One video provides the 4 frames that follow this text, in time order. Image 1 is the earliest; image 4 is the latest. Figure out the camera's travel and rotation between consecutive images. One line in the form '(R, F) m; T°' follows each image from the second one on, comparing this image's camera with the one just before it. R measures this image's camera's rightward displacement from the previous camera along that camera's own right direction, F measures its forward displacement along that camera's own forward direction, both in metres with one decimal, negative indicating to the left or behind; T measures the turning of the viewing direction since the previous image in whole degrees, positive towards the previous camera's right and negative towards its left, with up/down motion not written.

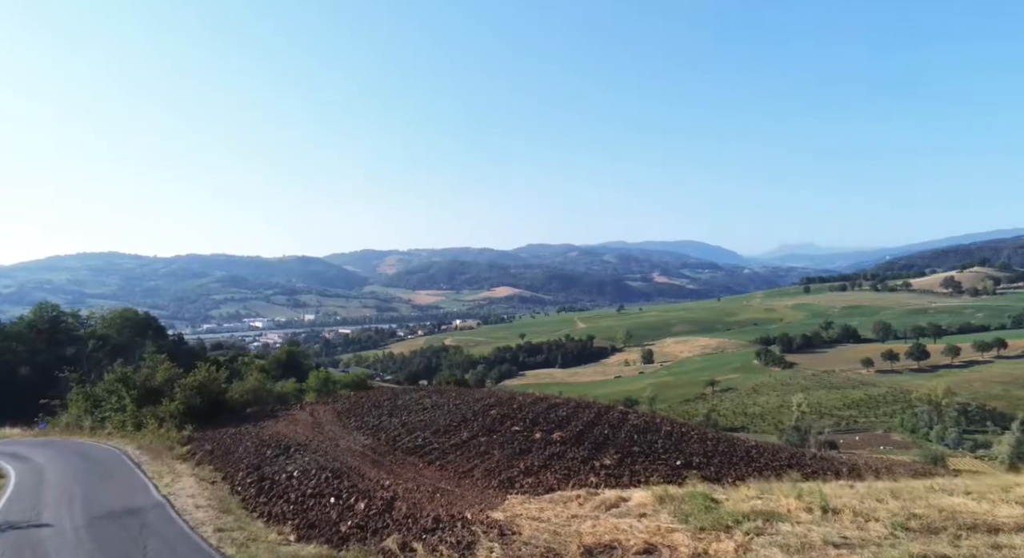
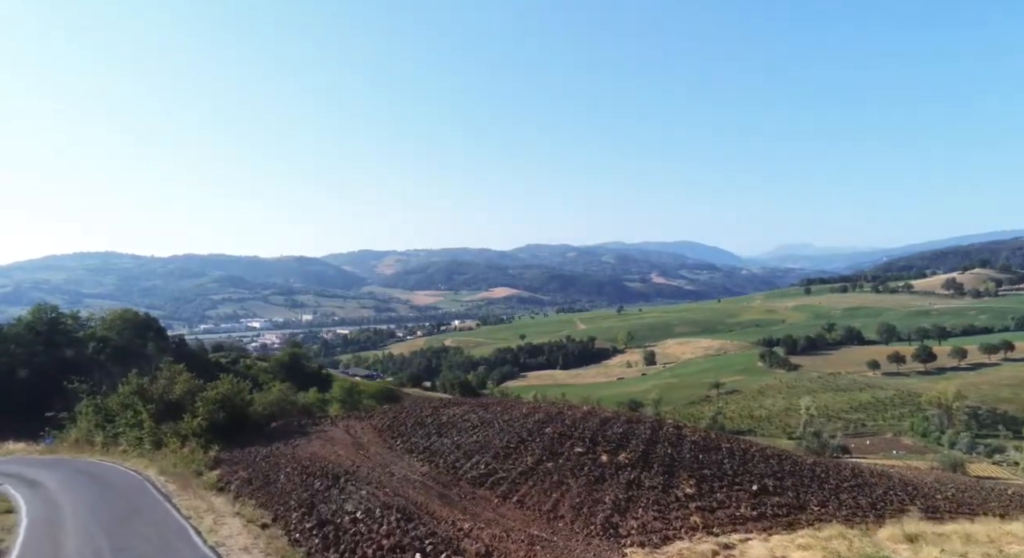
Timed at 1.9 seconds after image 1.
(-0.9, +1.1) m; 0°
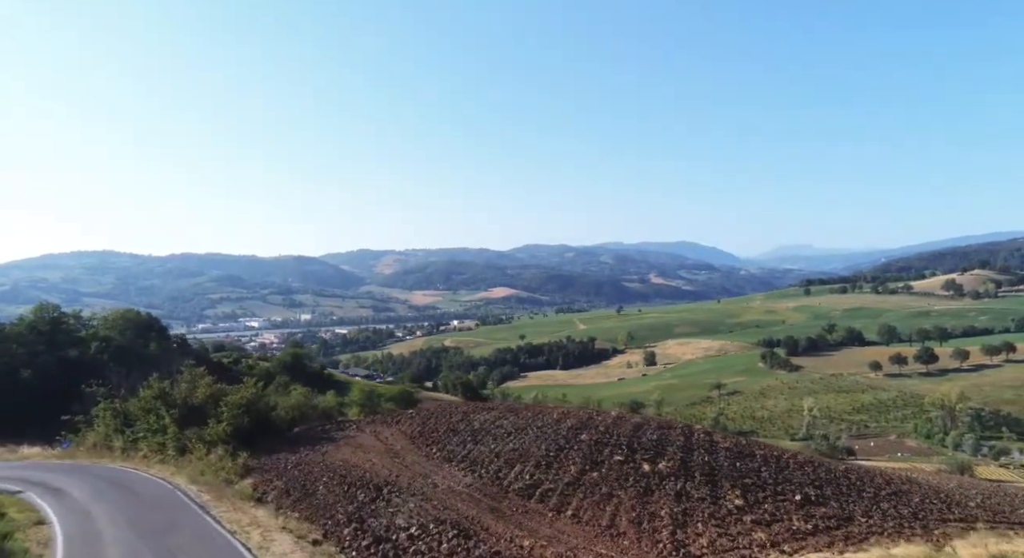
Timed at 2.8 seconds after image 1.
(-0.5, +0.3) m; 0°
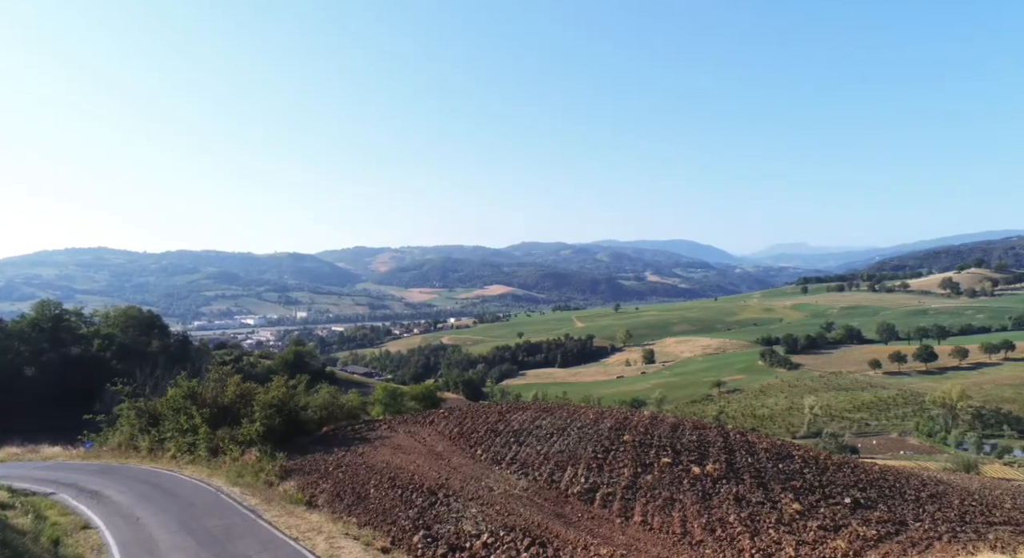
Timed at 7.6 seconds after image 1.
(-0.7, +0.2) m; 0°
